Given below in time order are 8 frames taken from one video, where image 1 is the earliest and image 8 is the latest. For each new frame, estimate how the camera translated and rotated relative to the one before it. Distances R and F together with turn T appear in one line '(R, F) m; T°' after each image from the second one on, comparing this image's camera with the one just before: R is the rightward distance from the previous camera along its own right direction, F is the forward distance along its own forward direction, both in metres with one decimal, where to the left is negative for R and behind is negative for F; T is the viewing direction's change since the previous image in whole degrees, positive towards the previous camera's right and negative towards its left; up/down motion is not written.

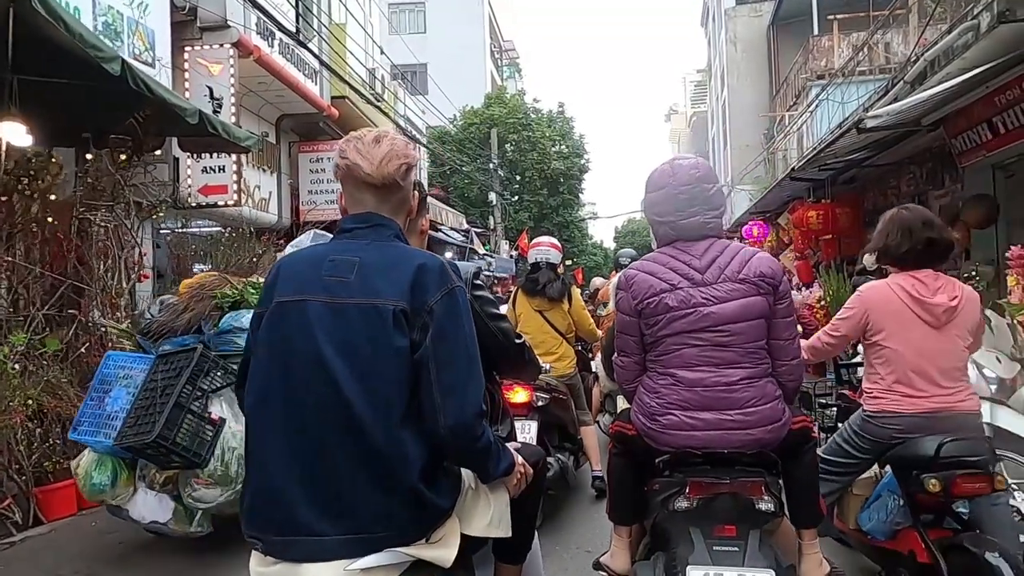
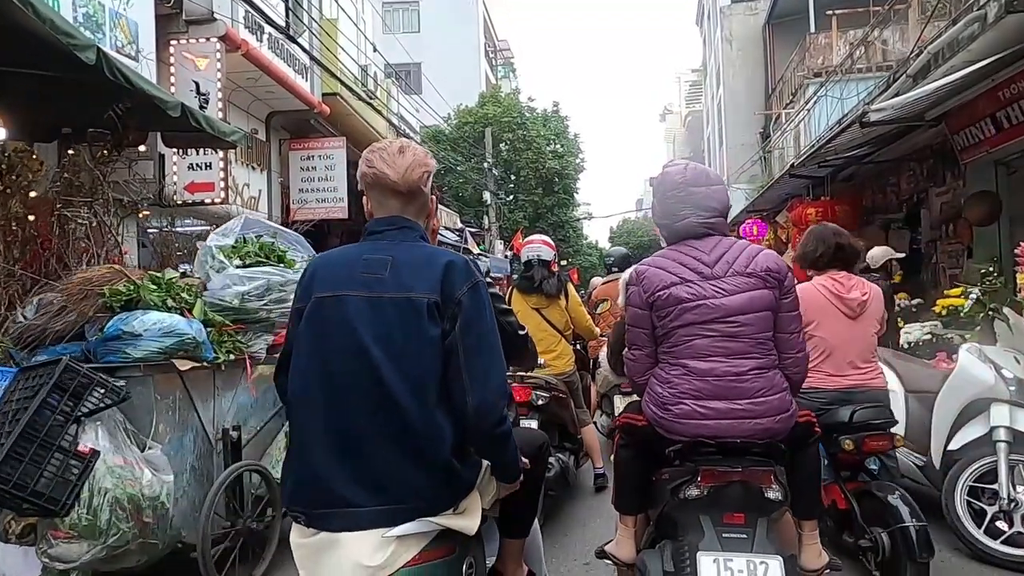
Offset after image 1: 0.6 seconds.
(0.0, +0.2) m; 0°
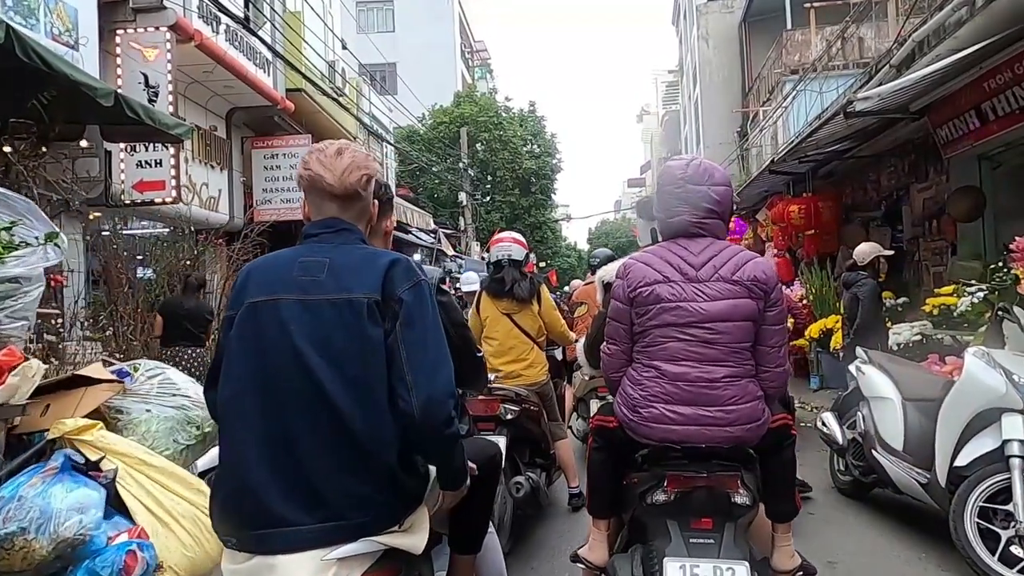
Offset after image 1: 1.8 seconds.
(+0.1, +0.4) m; +2°
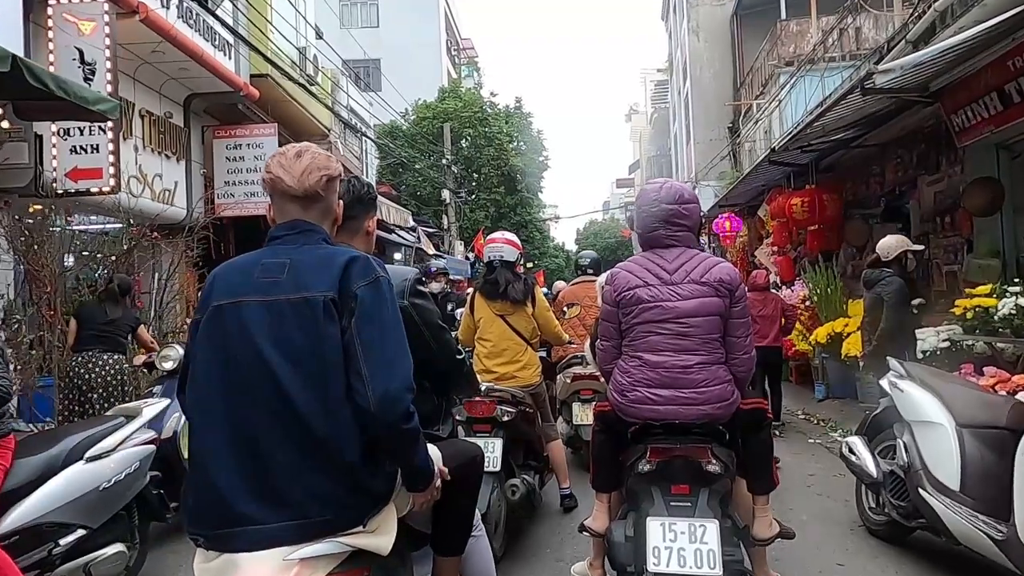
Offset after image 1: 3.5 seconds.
(+0.1, +0.7) m; +1°
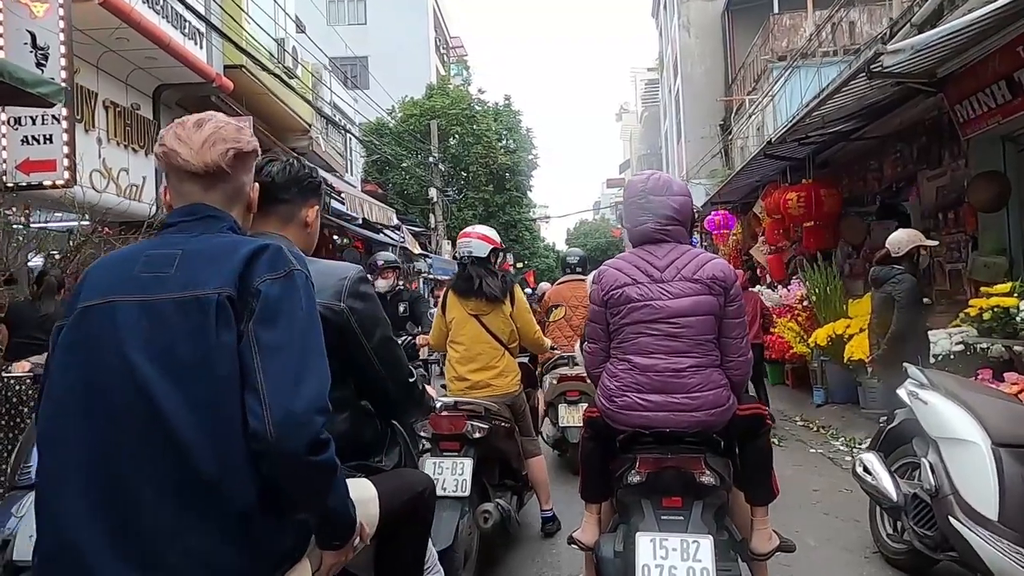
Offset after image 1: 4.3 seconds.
(+0.1, +0.4) m; +1°
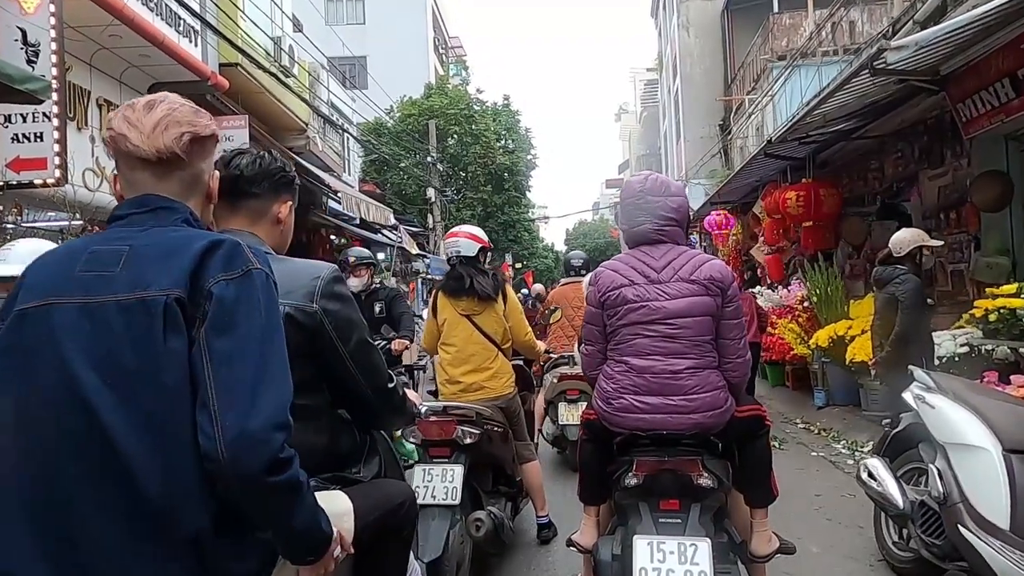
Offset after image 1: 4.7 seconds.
(0.0, +0.1) m; 0°
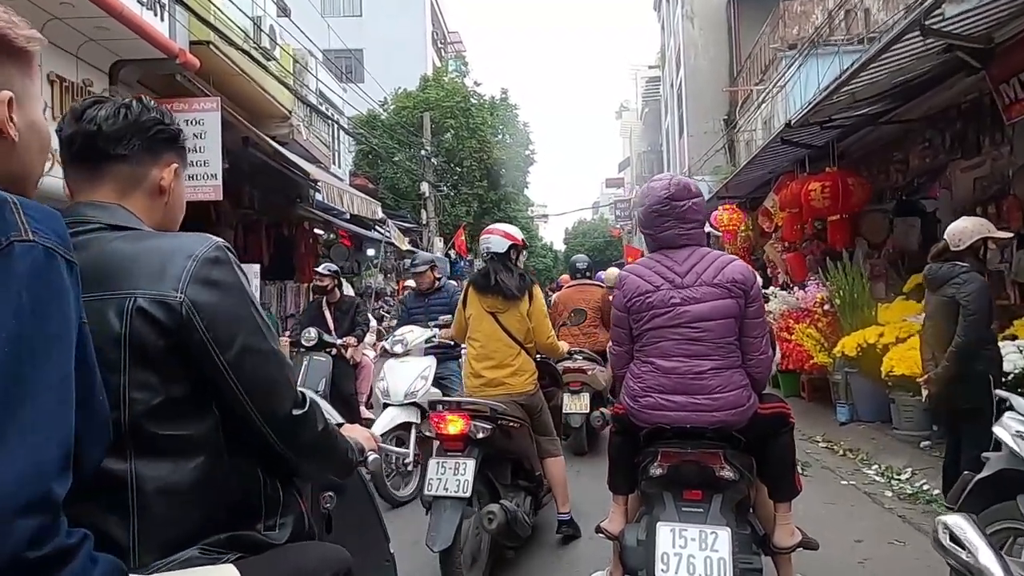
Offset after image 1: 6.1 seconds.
(+0.1, +0.7) m; 0°
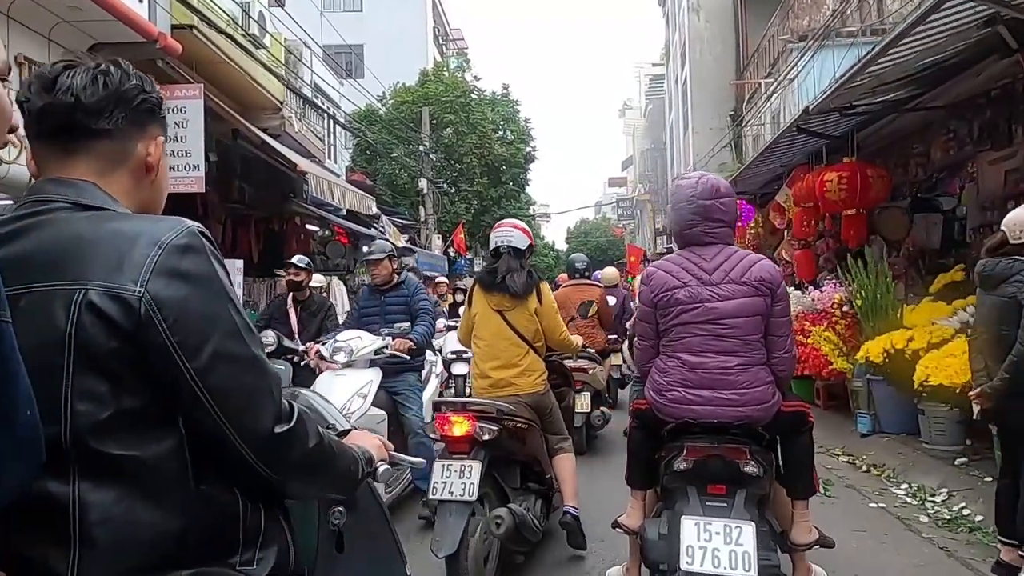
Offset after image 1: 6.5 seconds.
(+0.1, +0.5) m; 0°
